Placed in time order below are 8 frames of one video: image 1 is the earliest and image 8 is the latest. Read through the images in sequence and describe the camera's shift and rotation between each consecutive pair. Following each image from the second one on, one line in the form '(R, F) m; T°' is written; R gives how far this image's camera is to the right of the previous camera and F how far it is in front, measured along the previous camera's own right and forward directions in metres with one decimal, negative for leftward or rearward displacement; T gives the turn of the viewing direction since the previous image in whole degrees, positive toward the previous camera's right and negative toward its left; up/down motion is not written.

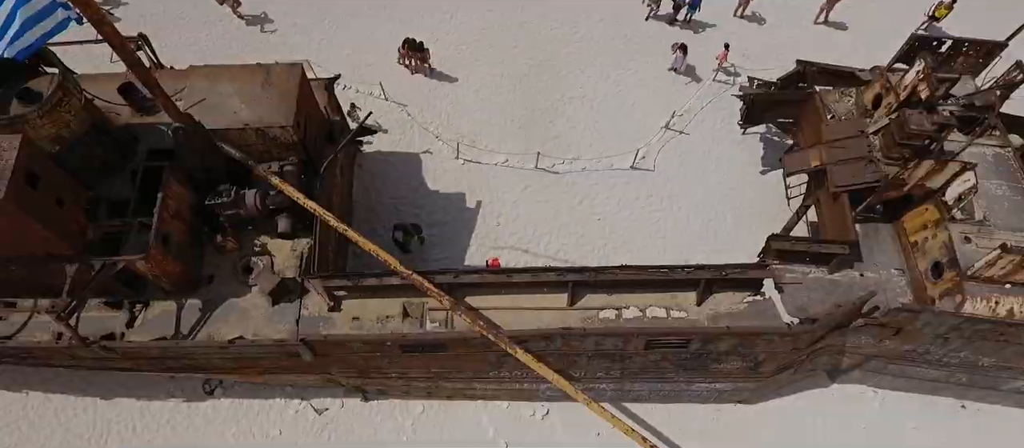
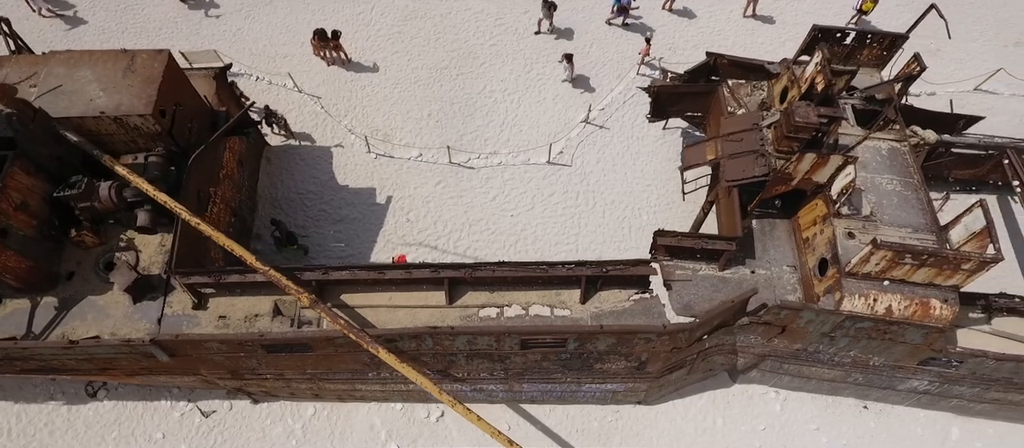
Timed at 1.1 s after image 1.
(+1.8, +0.3) m; +1°
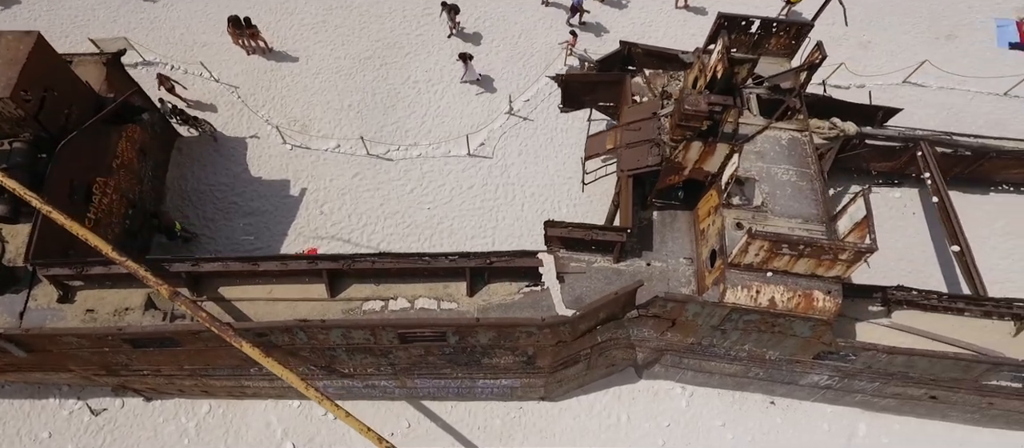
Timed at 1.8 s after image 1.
(+1.6, +0.2) m; +1°
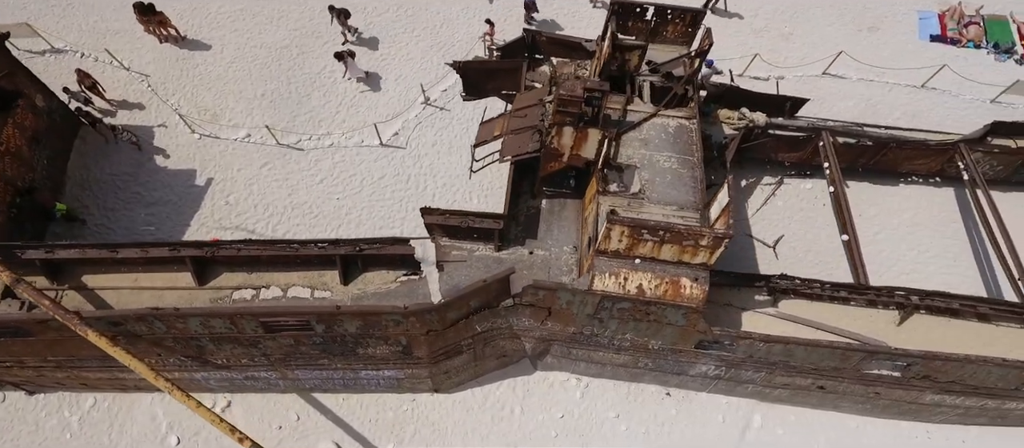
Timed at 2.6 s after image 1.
(+1.8, +0.1) m; +1°
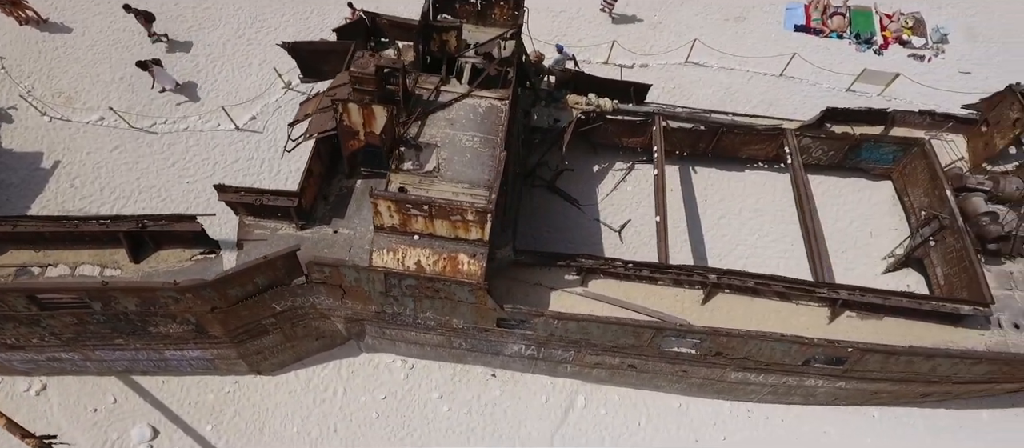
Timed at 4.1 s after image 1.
(+2.9, 0.0) m; +1°
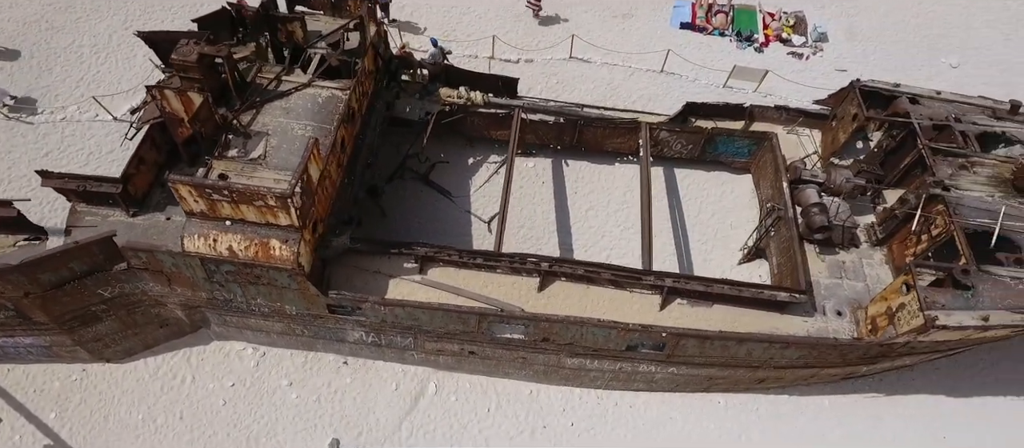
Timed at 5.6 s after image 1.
(+2.5, -0.2) m; +1°
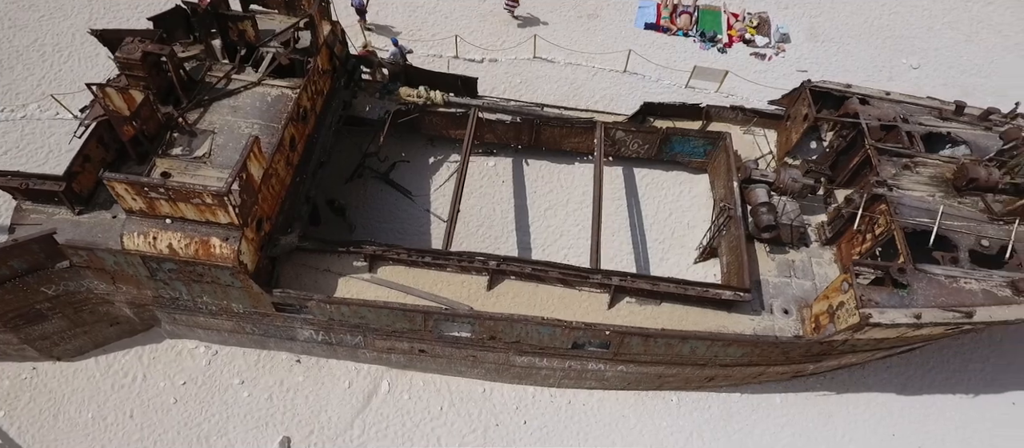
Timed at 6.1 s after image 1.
(+0.8, 0.0) m; 0°
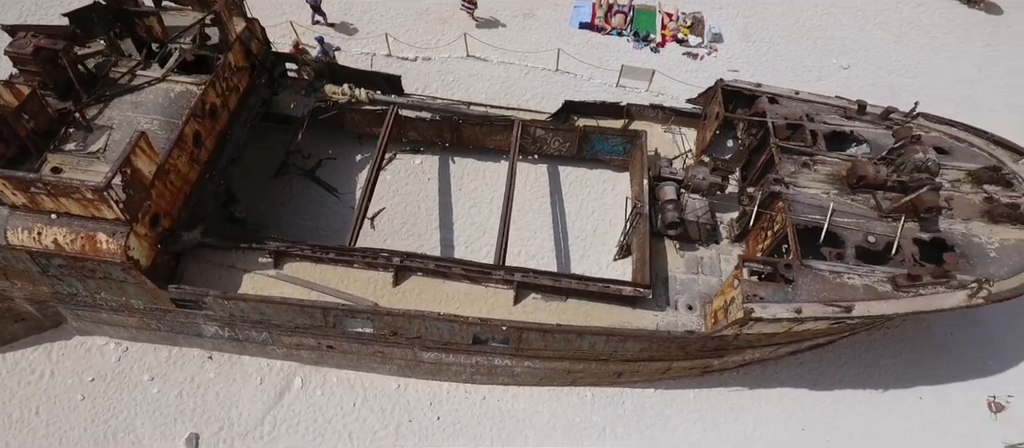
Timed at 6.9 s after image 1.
(+1.5, -0.1) m; +1°
